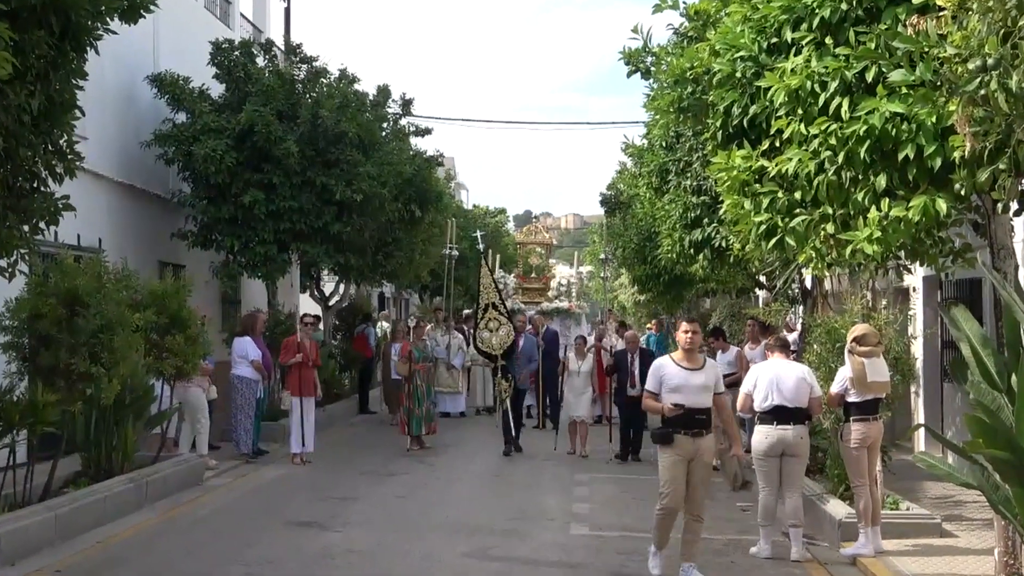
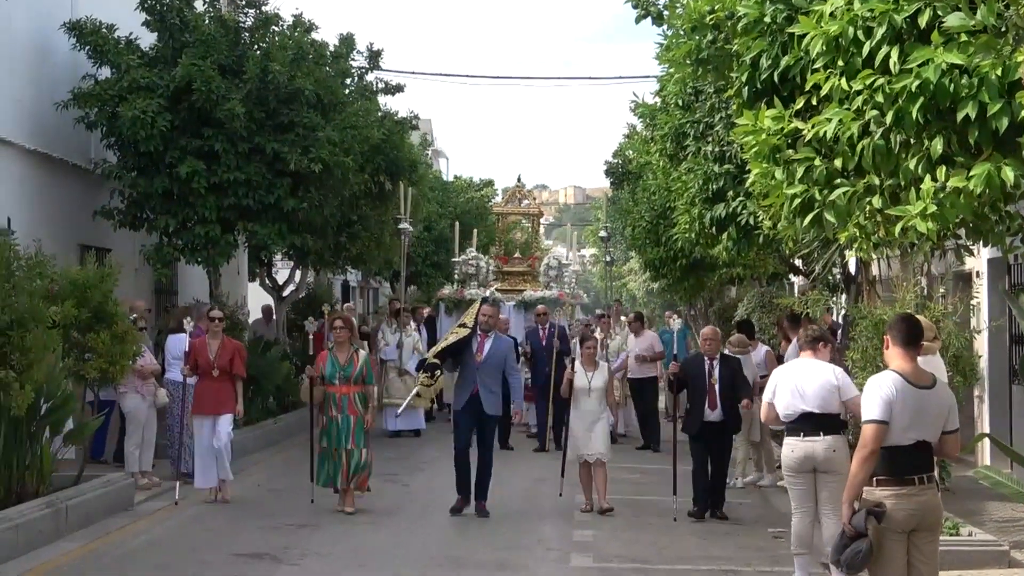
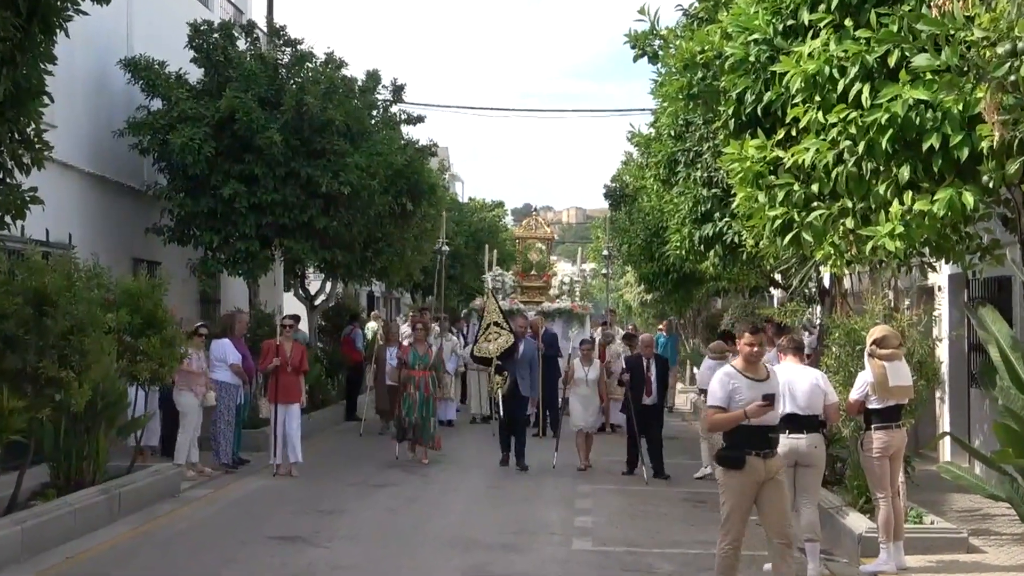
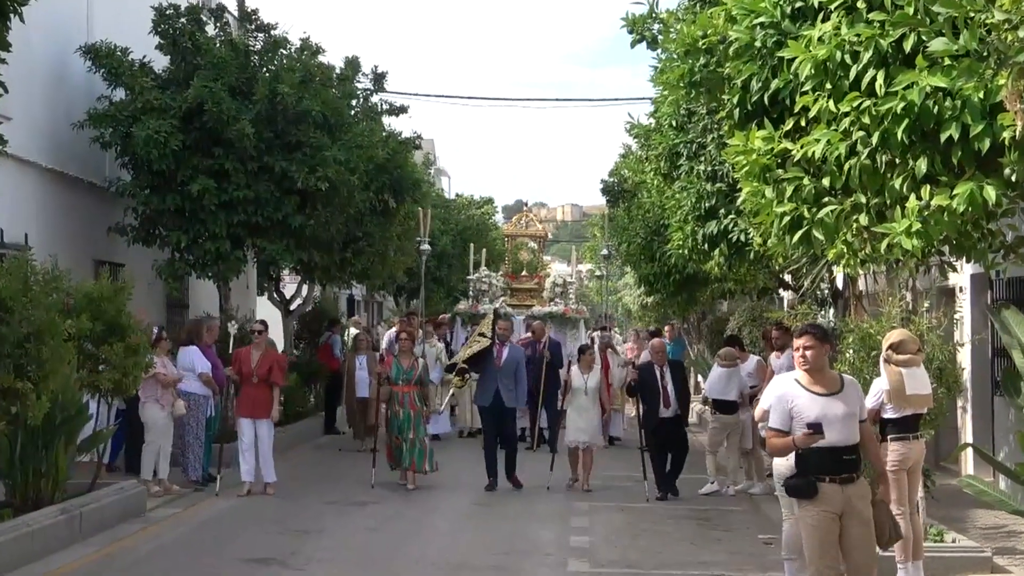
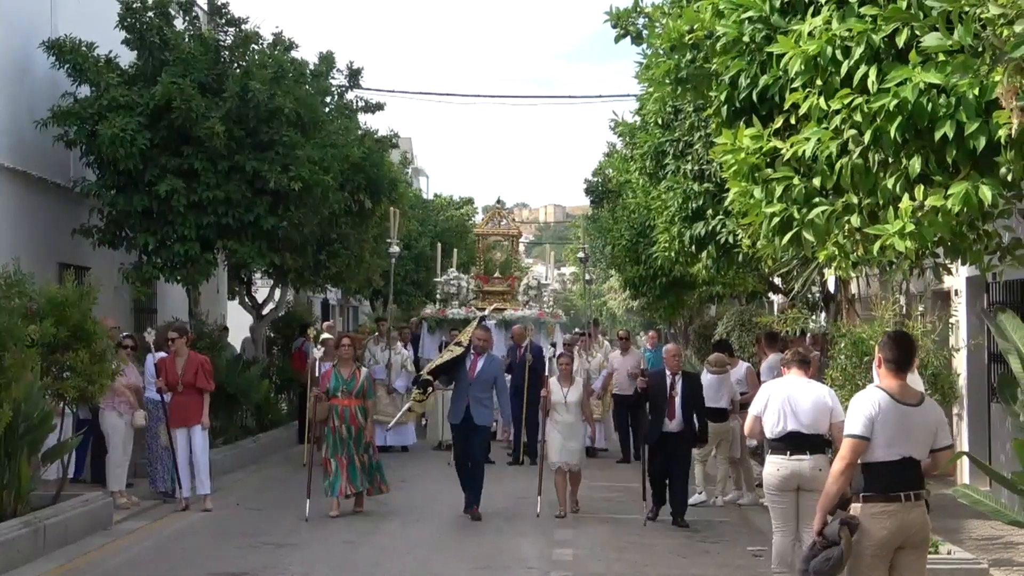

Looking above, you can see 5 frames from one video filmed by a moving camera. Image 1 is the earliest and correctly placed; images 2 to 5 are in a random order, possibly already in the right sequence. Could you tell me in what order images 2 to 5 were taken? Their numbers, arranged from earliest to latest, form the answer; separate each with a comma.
3, 4, 5, 2
